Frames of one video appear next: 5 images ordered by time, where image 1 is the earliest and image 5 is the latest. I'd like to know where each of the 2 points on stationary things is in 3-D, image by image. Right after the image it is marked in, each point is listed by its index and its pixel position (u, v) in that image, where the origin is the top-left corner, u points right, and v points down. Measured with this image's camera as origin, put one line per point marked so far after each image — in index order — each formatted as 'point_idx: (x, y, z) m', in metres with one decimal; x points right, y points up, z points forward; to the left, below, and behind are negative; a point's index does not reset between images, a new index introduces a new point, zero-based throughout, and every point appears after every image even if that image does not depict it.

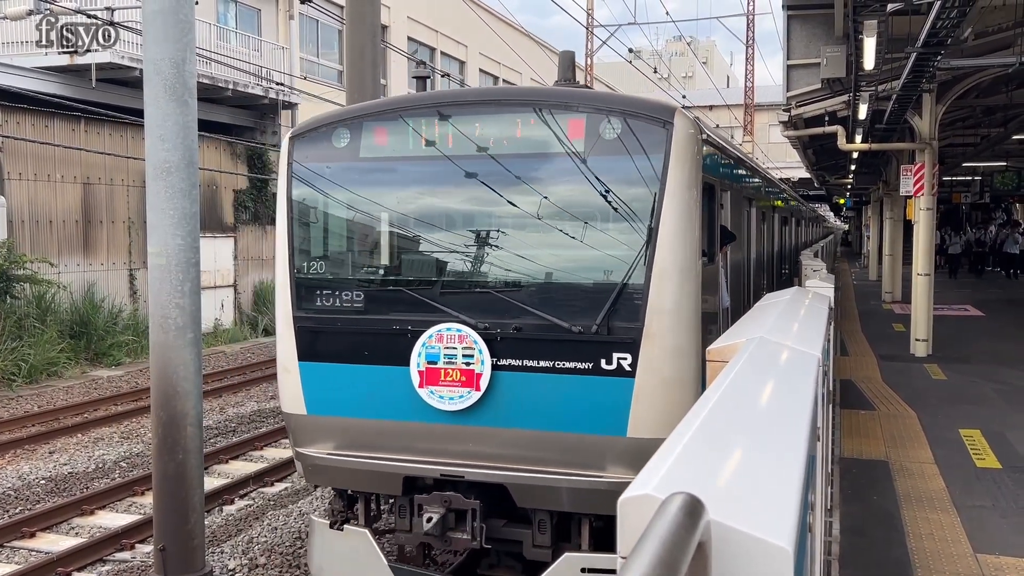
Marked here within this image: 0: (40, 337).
0: (-6.9, -0.7, +12.7) m
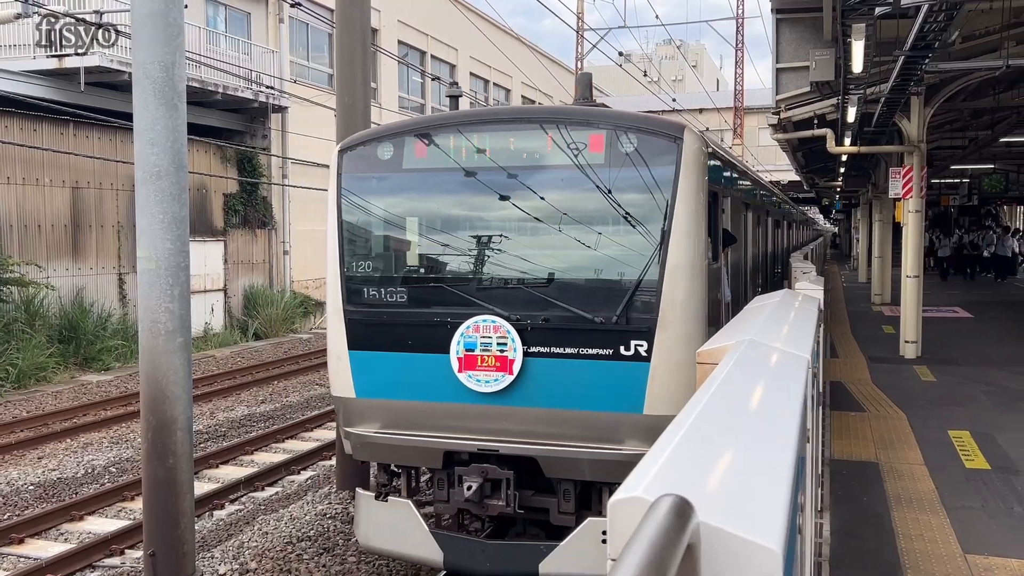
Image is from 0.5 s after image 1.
0: (-7.0, -0.8, +12.6) m
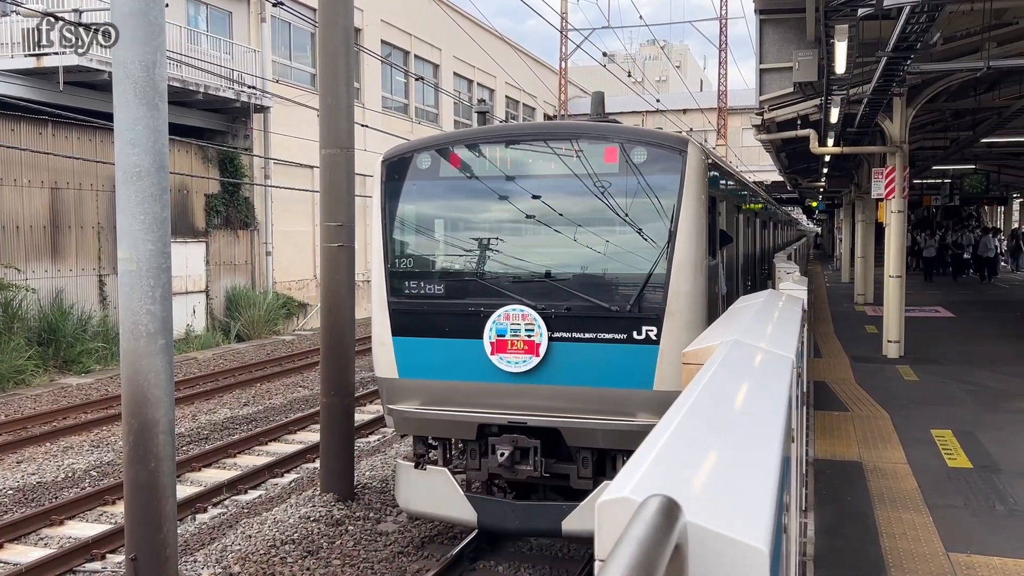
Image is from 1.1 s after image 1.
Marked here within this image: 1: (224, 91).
0: (-7.2, -0.8, +12.5) m
1: (-5.8, +4.0, +17.6) m
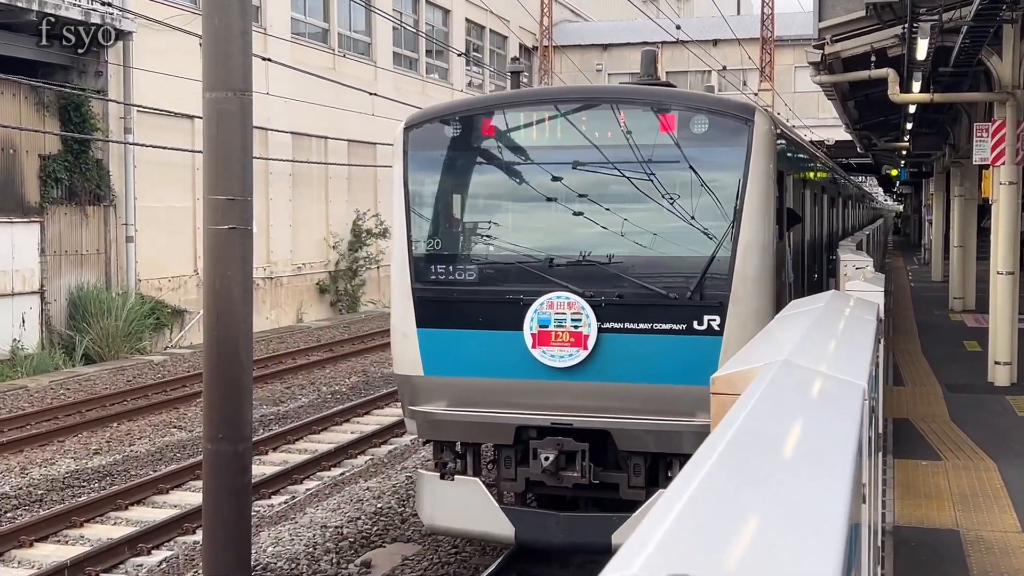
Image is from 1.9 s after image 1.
0: (-7.6, -0.8, +10.2) m
1: (-6.3, +4.0, +15.4) m
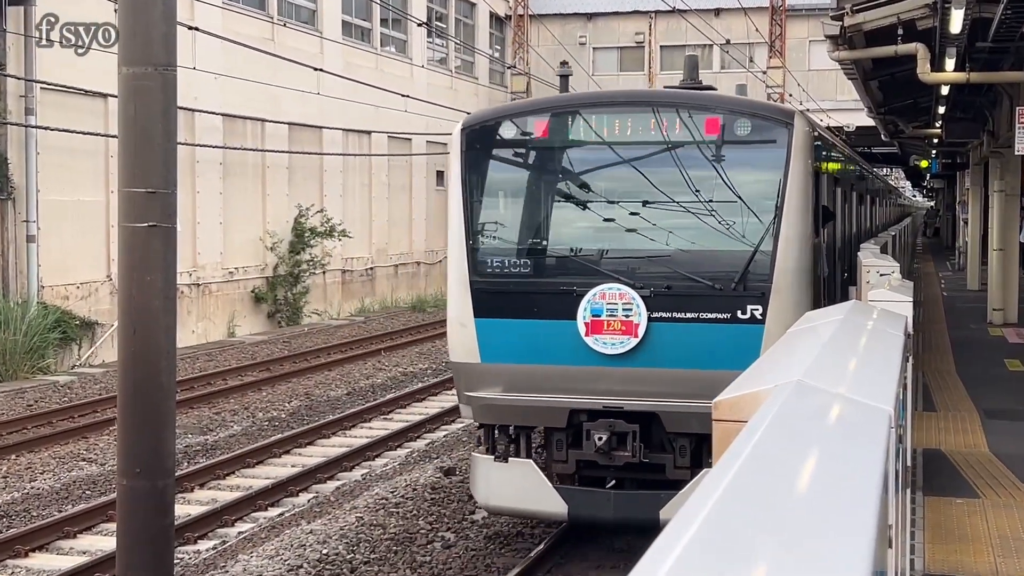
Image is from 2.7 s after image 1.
0: (-7.8, -0.9, +9.4) m
1: (-6.5, +3.9, +14.6) m
